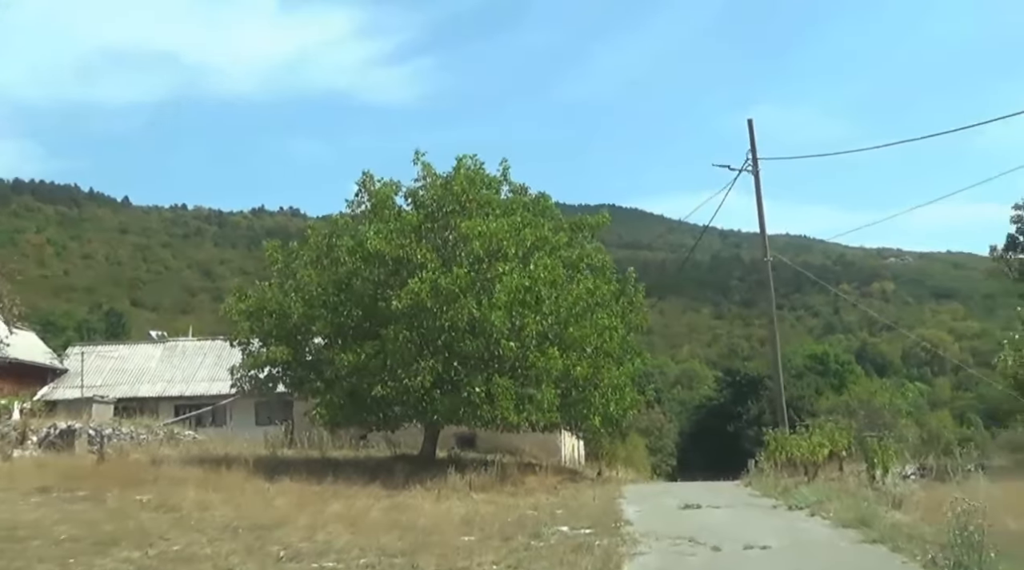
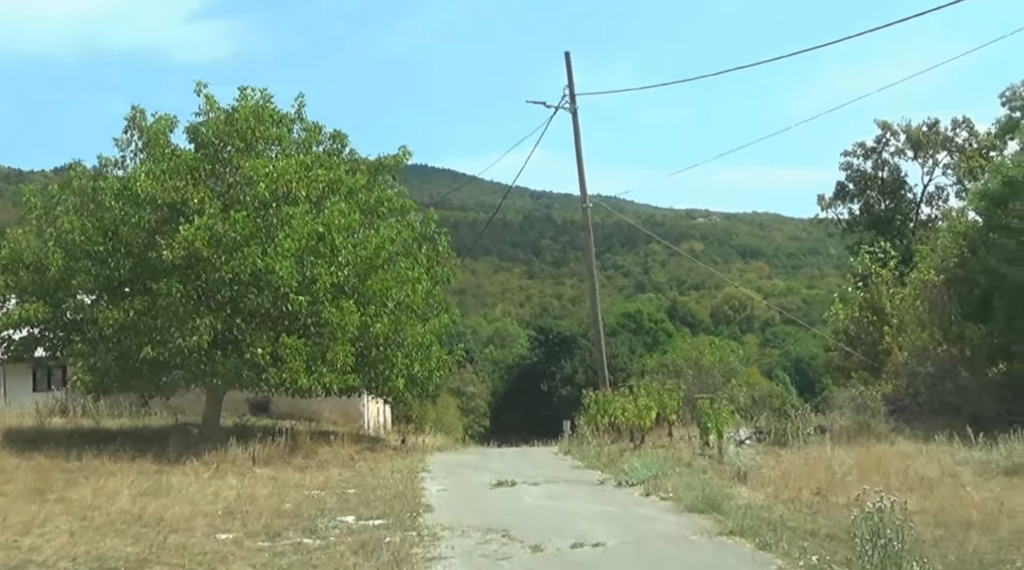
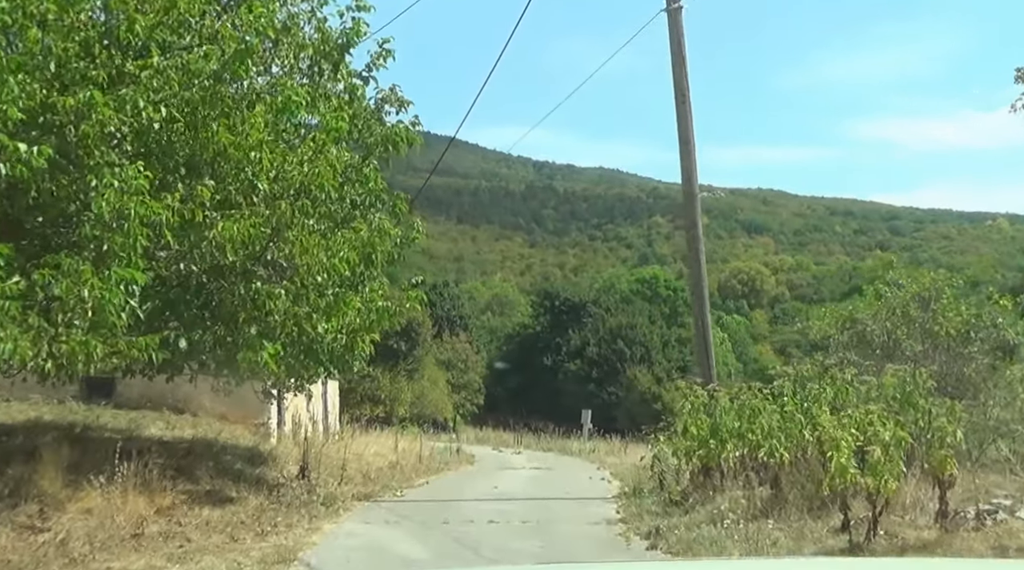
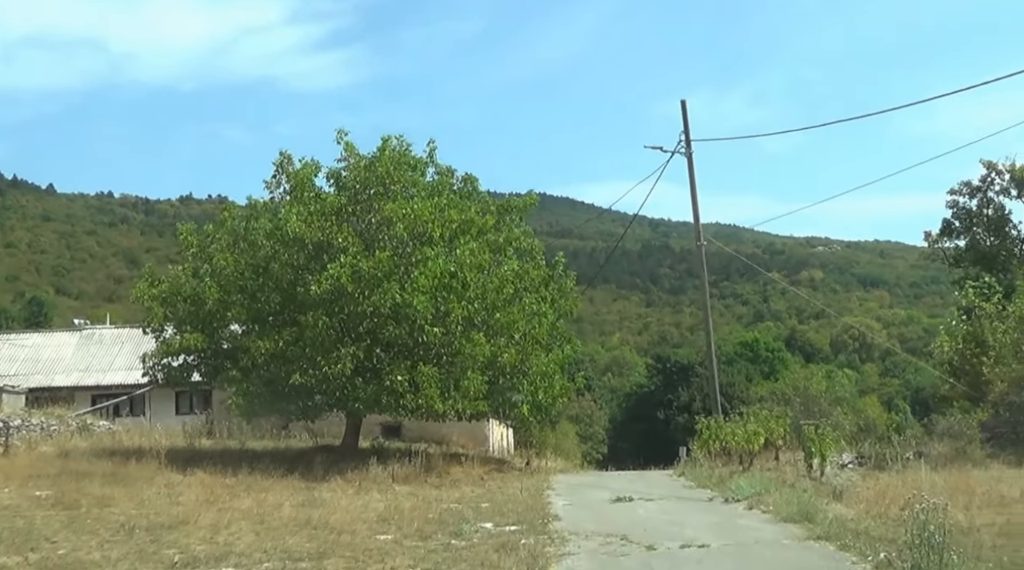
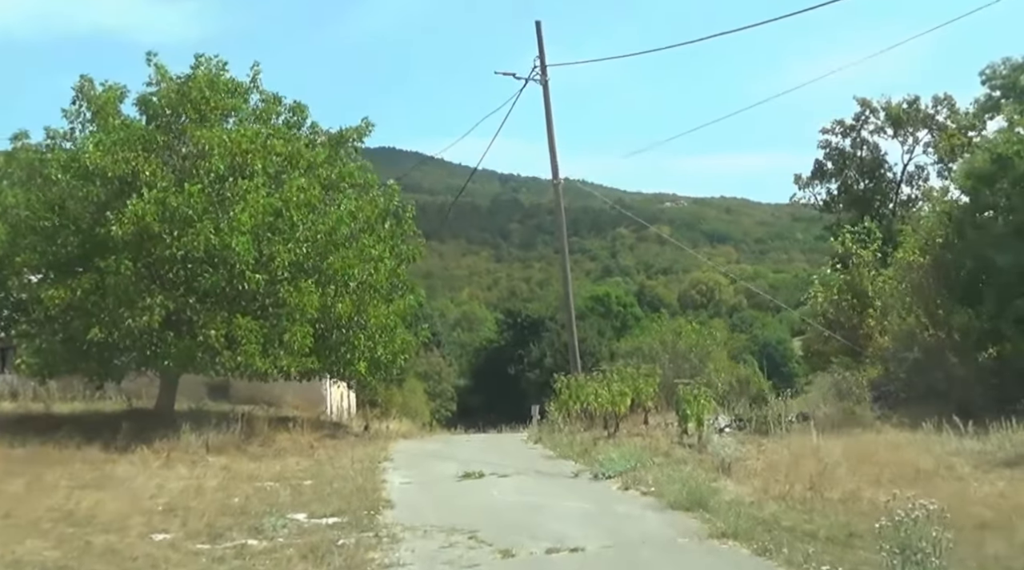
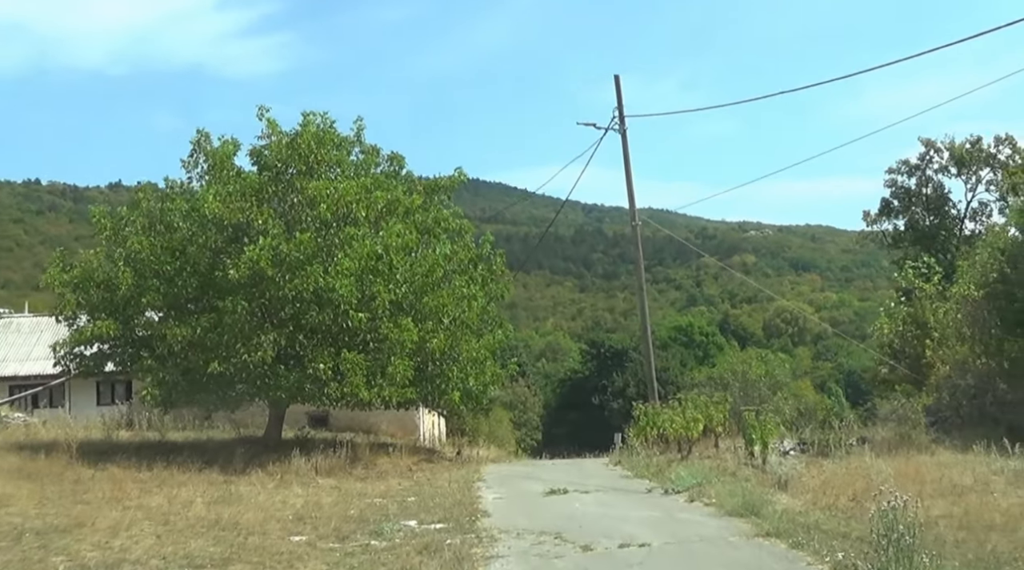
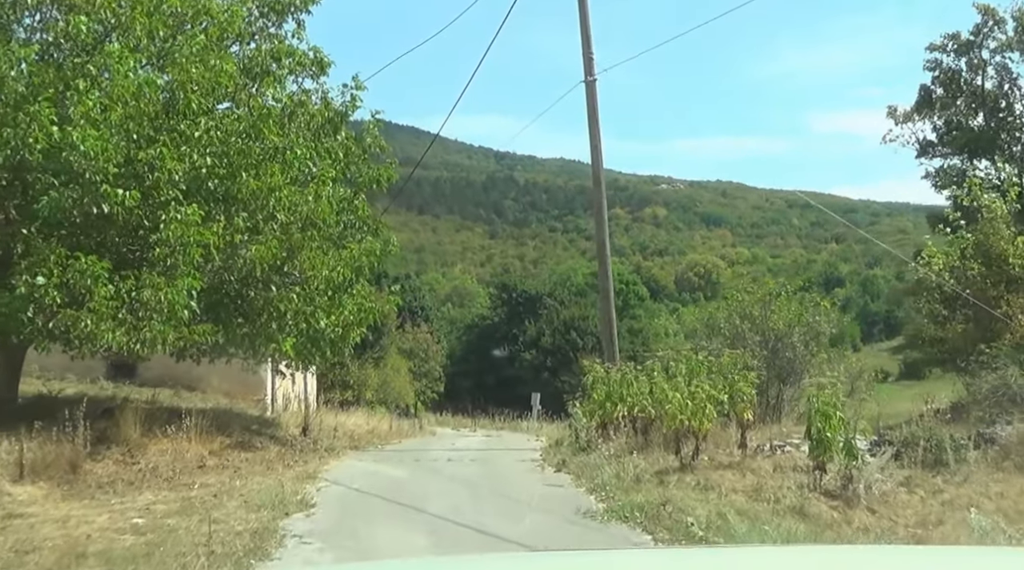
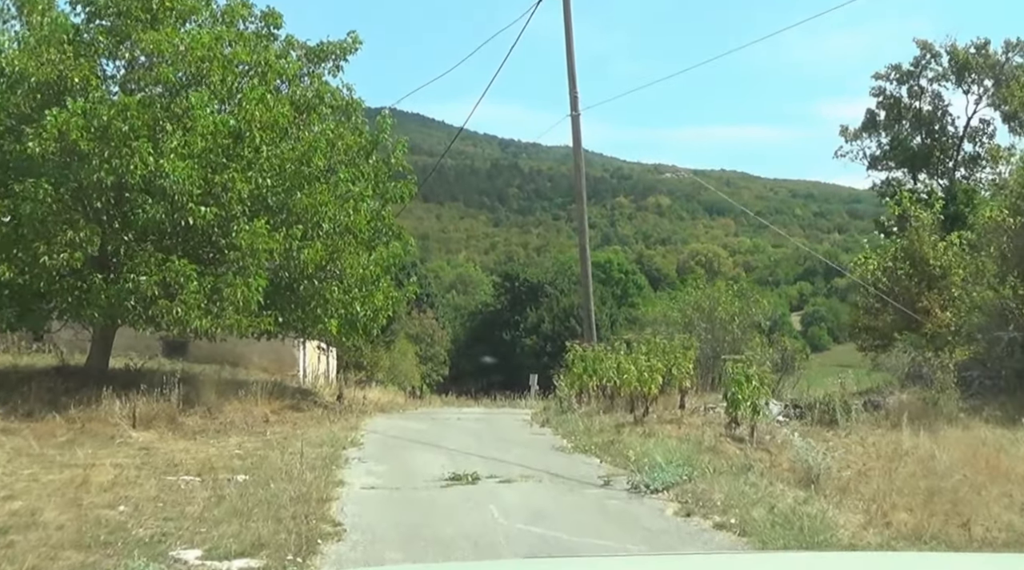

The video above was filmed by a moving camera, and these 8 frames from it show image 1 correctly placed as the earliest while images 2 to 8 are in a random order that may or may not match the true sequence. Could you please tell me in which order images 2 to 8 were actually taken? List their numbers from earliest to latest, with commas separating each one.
4, 6, 2, 5, 8, 7, 3
